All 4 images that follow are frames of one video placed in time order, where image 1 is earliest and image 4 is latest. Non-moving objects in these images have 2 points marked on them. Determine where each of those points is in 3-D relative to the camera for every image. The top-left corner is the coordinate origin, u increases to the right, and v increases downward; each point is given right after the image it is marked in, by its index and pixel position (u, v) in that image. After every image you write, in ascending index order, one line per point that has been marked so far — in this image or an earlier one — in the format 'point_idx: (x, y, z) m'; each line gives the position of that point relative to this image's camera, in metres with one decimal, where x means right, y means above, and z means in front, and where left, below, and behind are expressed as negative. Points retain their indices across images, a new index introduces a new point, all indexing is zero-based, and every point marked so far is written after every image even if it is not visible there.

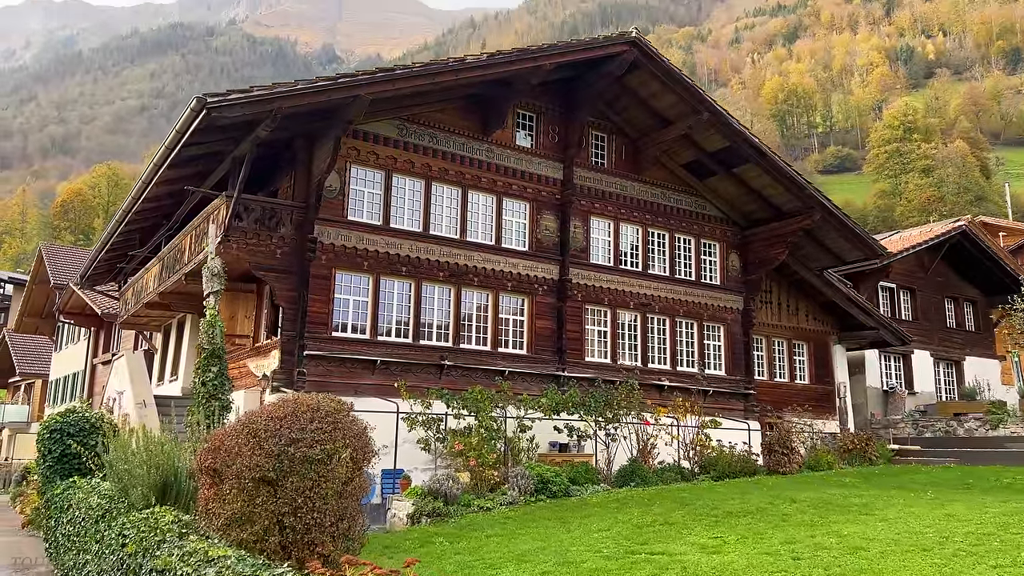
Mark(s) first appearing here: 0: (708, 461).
0: (+4.8, -4.2, +19.5) m
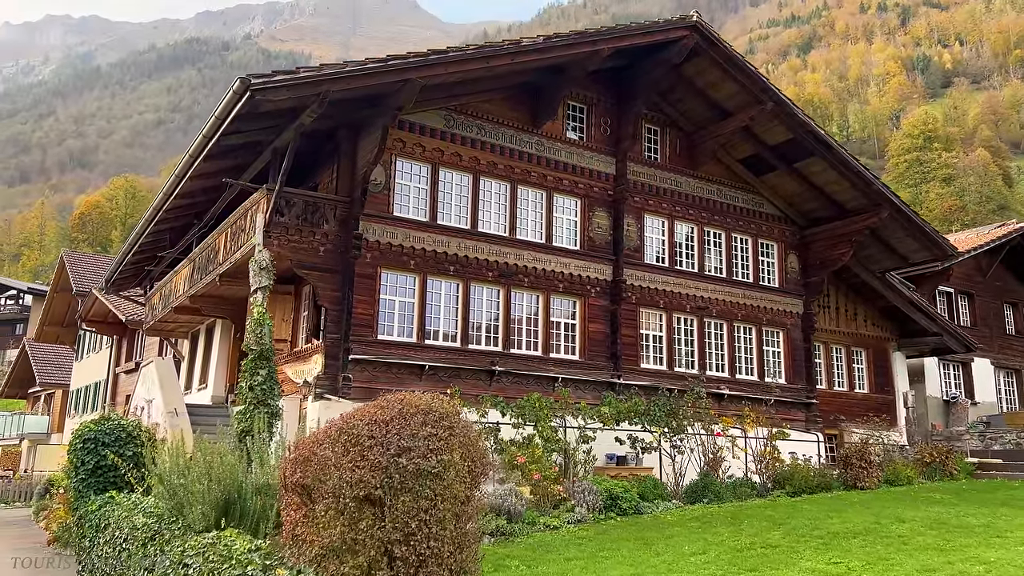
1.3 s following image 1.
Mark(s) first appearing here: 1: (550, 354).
0: (+6.0, -4.2, +18.1) m
1: (+0.9, -1.6, +19.5) m
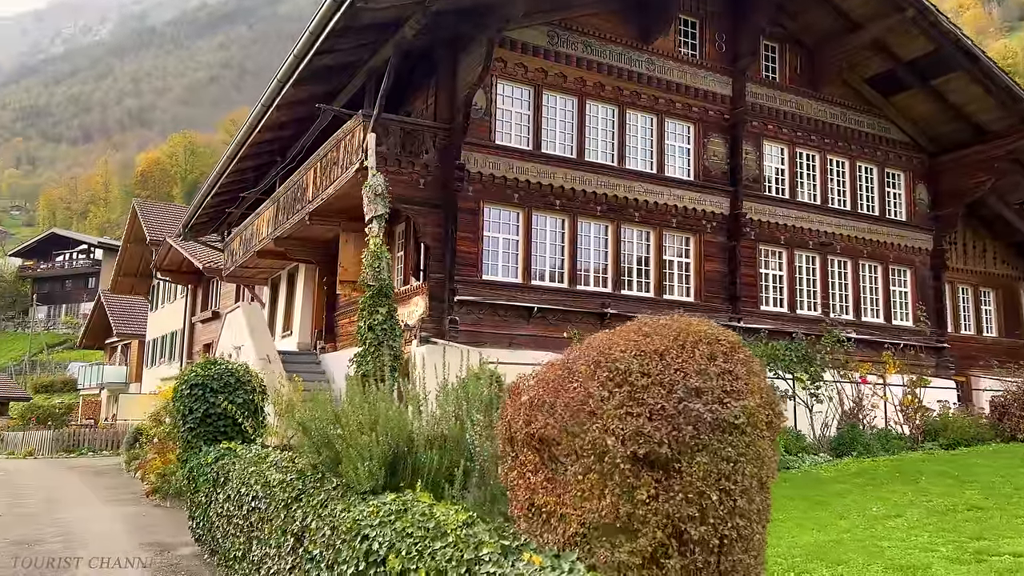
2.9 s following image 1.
0: (+8.4, -2.8, +16.3) m
1: (+3.4, -0.2, +17.9) m
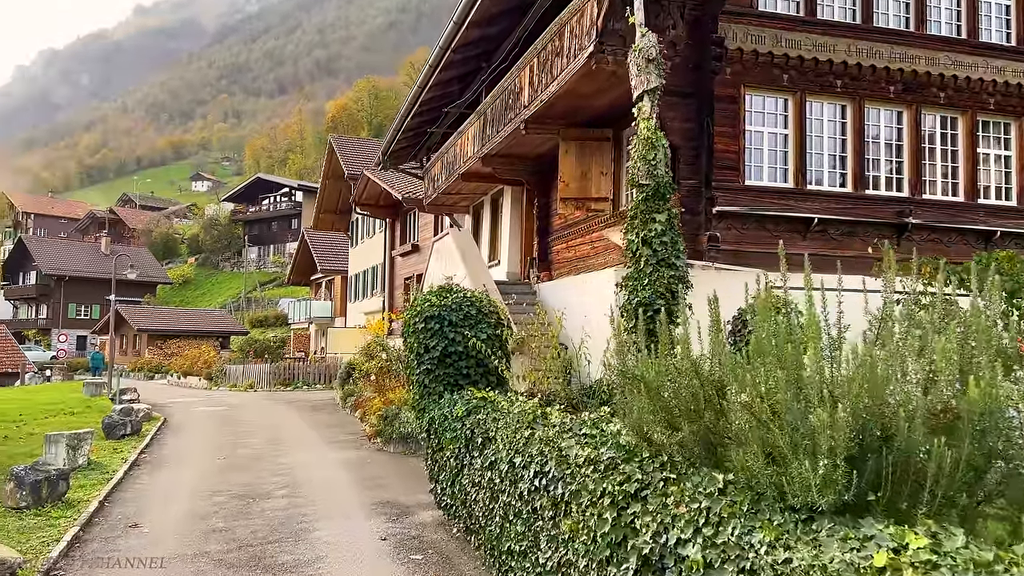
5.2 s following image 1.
0: (+12.7, -1.1, +11.4) m
1: (+8.0, +1.5, +13.9) m
